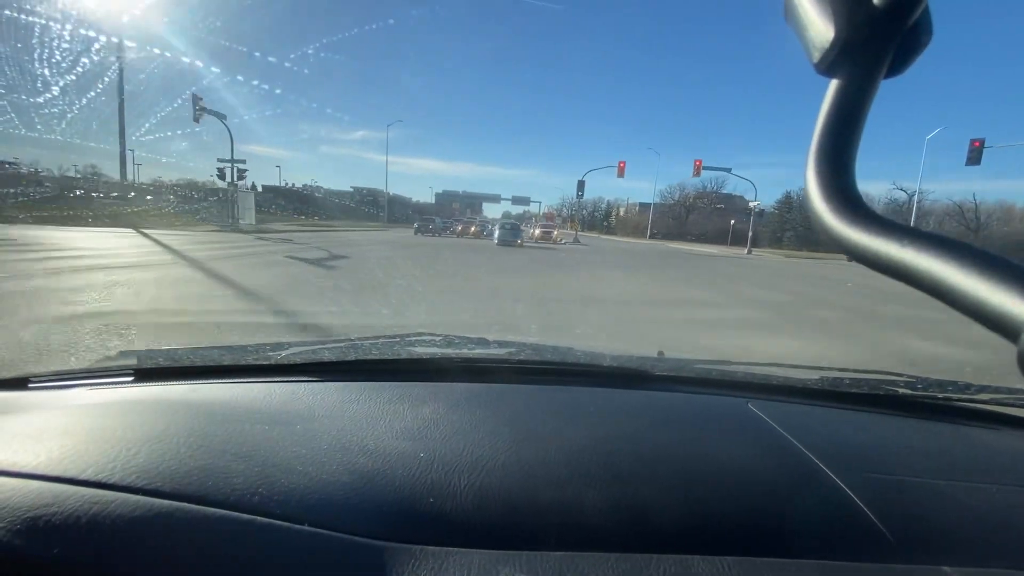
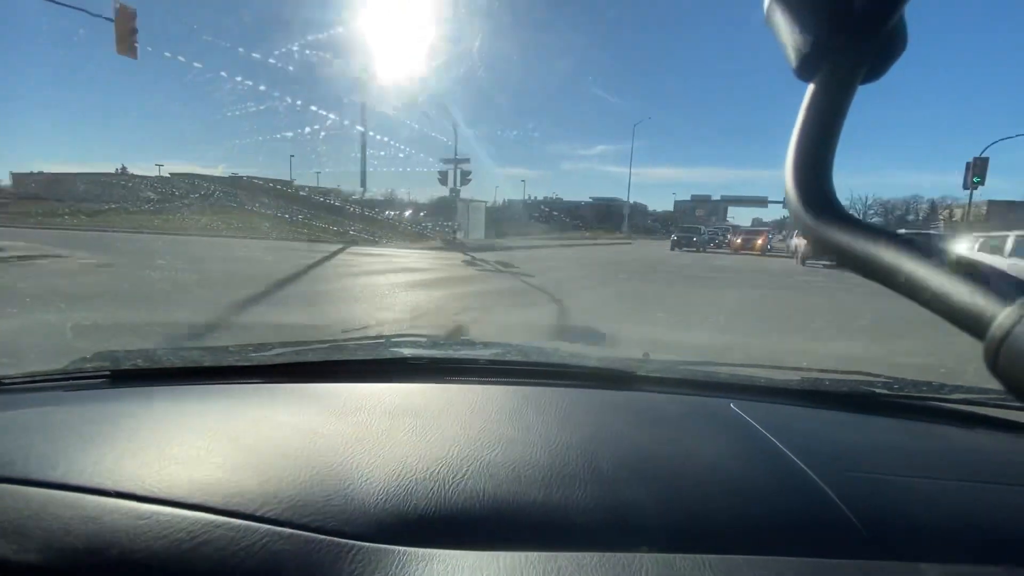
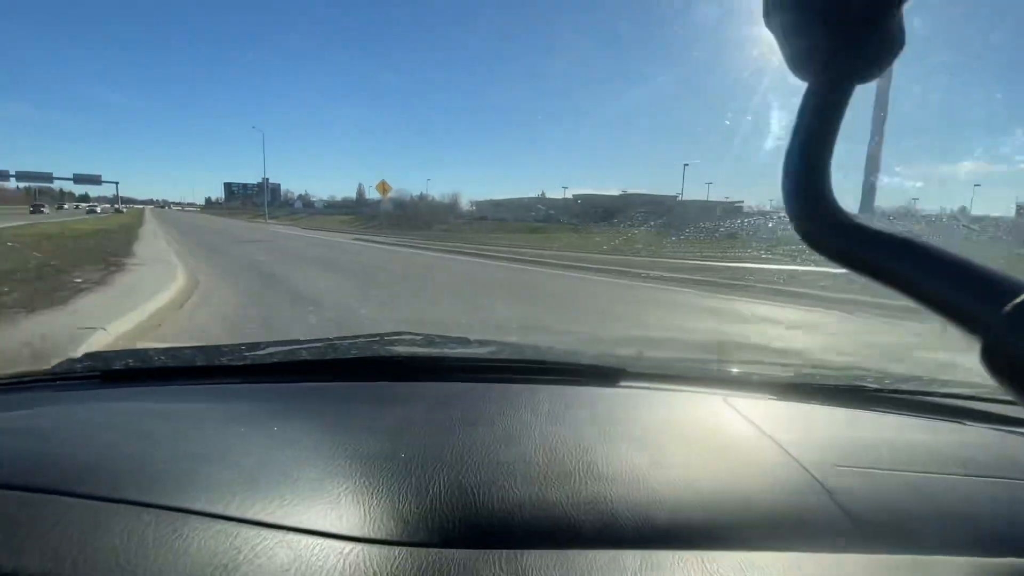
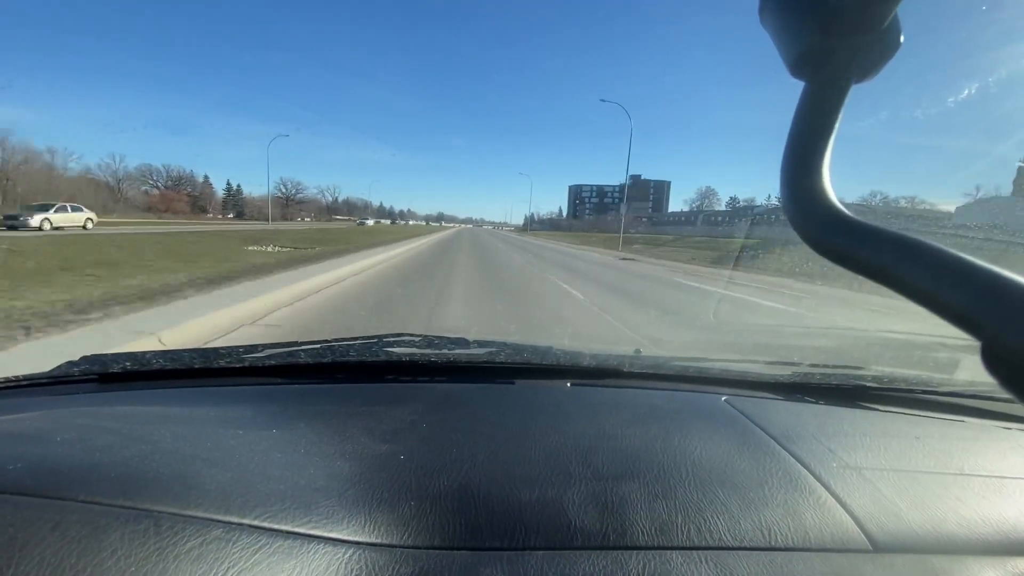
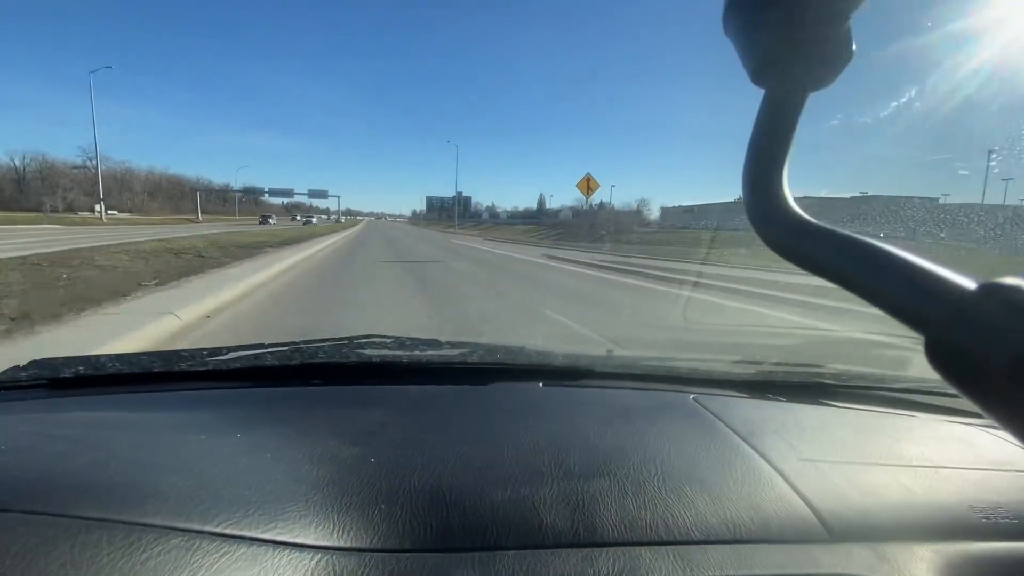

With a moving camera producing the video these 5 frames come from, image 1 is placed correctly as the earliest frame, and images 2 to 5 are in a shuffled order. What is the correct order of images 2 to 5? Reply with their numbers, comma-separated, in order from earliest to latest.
2, 3, 5, 4
